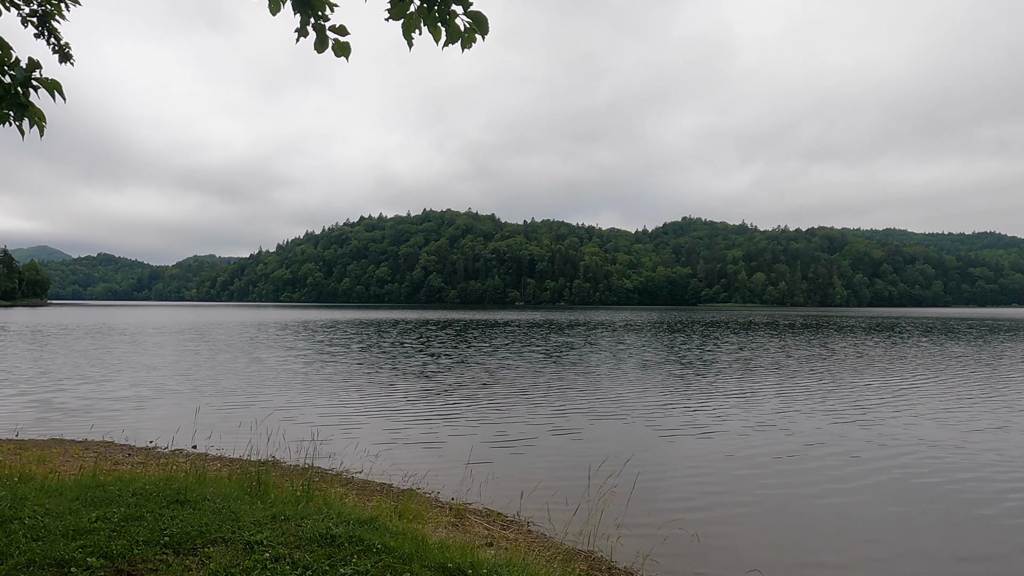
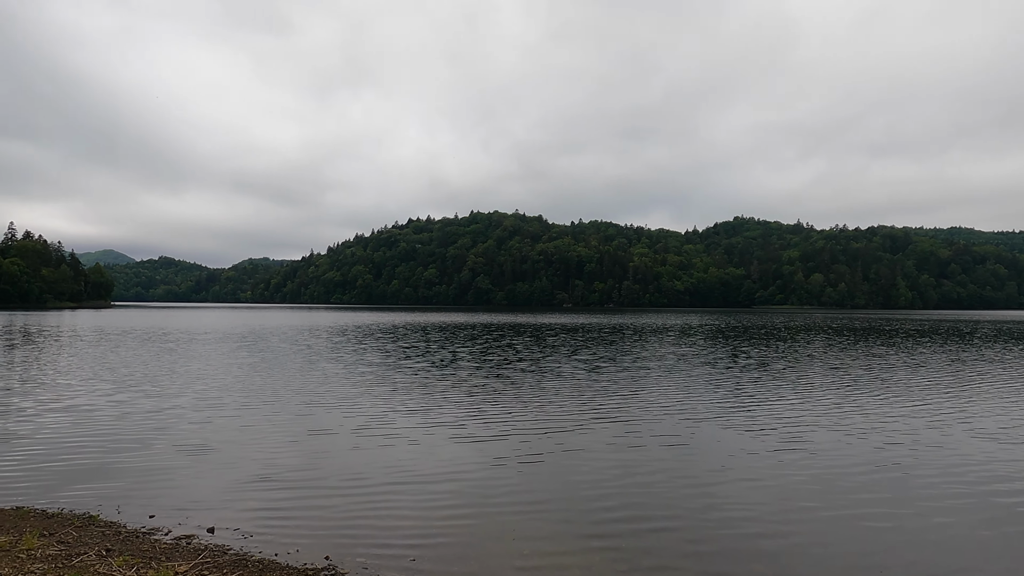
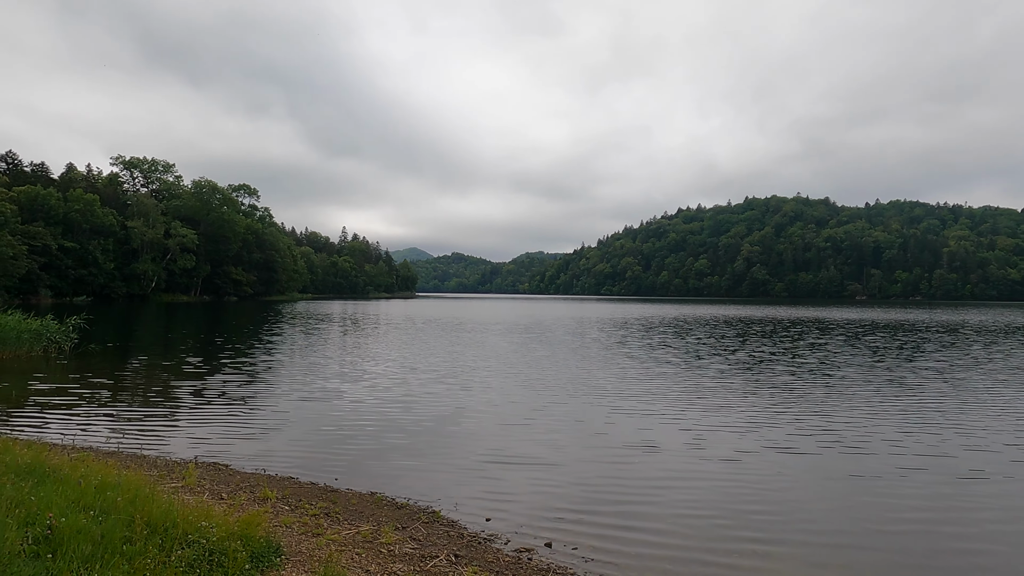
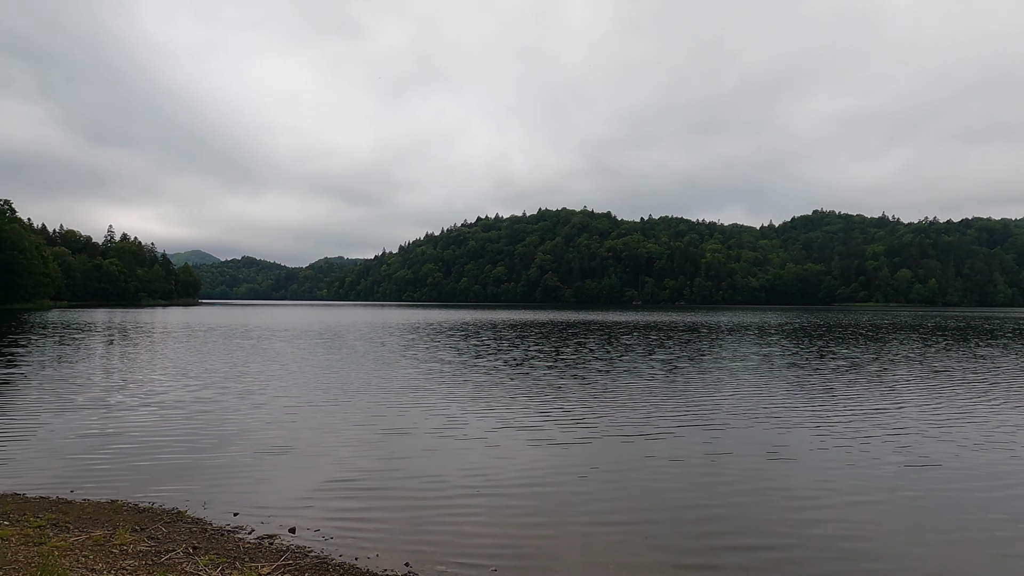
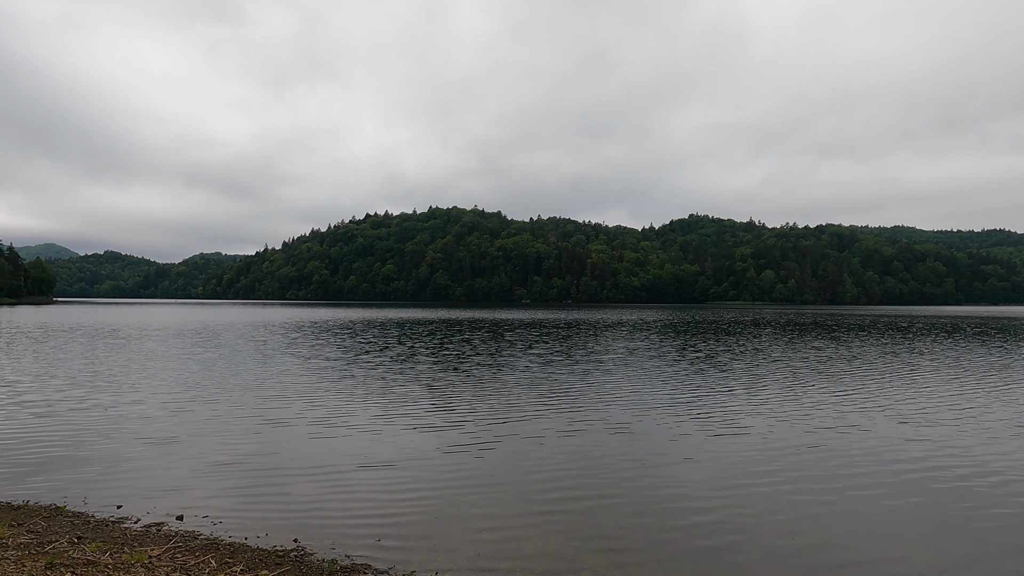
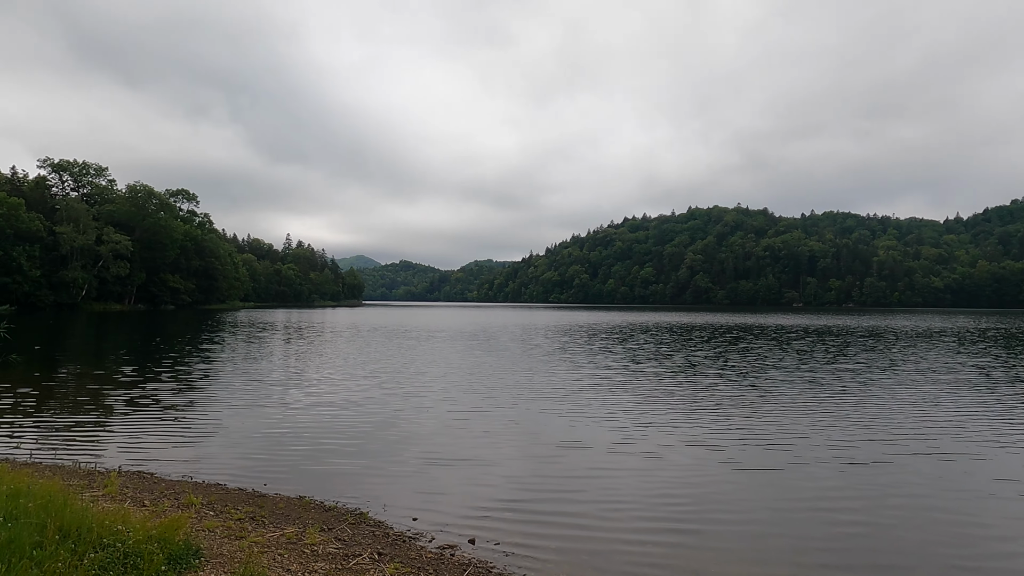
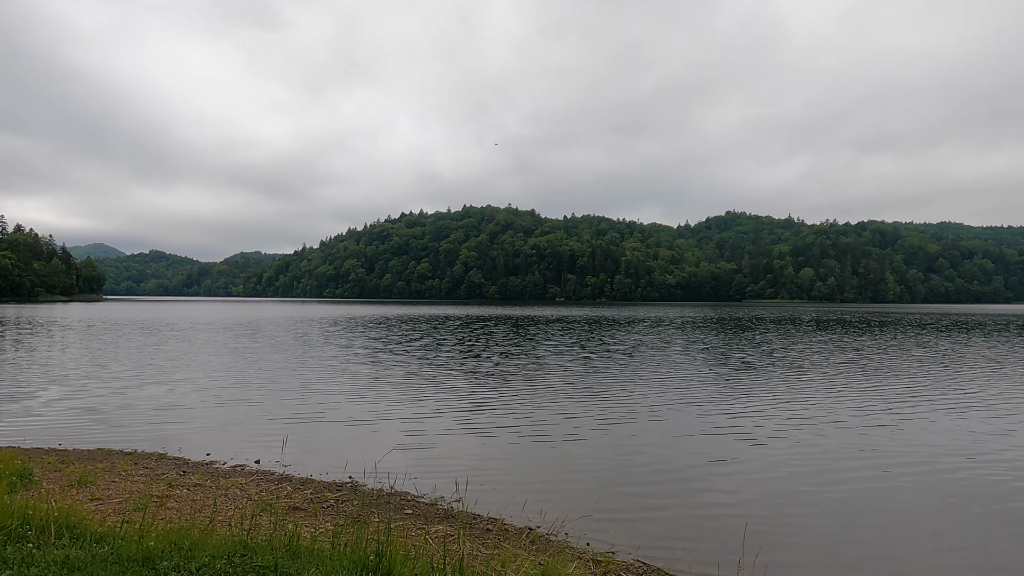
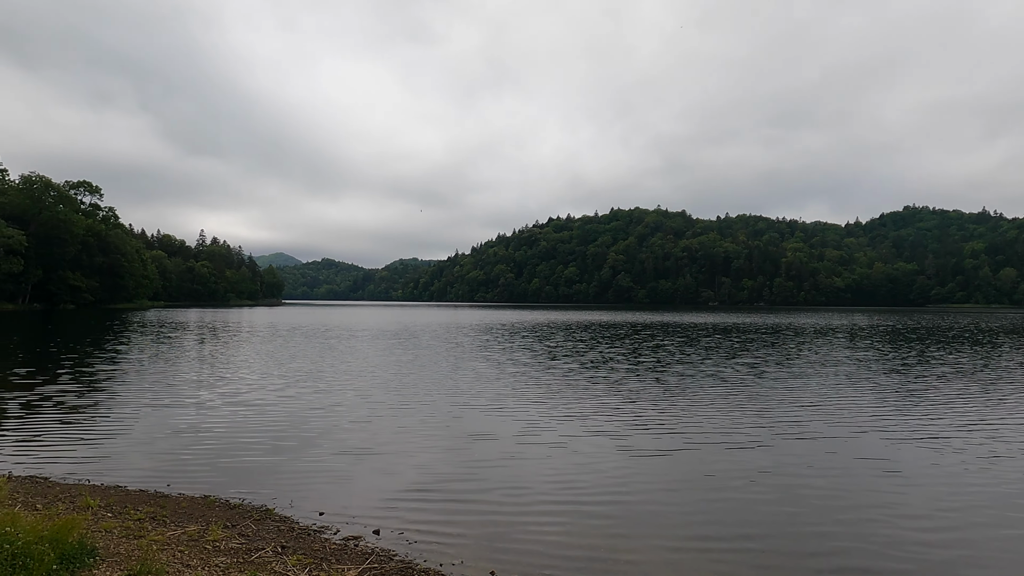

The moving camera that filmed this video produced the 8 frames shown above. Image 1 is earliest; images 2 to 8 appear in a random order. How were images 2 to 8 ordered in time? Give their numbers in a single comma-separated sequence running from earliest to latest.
7, 5, 2, 4, 8, 6, 3
